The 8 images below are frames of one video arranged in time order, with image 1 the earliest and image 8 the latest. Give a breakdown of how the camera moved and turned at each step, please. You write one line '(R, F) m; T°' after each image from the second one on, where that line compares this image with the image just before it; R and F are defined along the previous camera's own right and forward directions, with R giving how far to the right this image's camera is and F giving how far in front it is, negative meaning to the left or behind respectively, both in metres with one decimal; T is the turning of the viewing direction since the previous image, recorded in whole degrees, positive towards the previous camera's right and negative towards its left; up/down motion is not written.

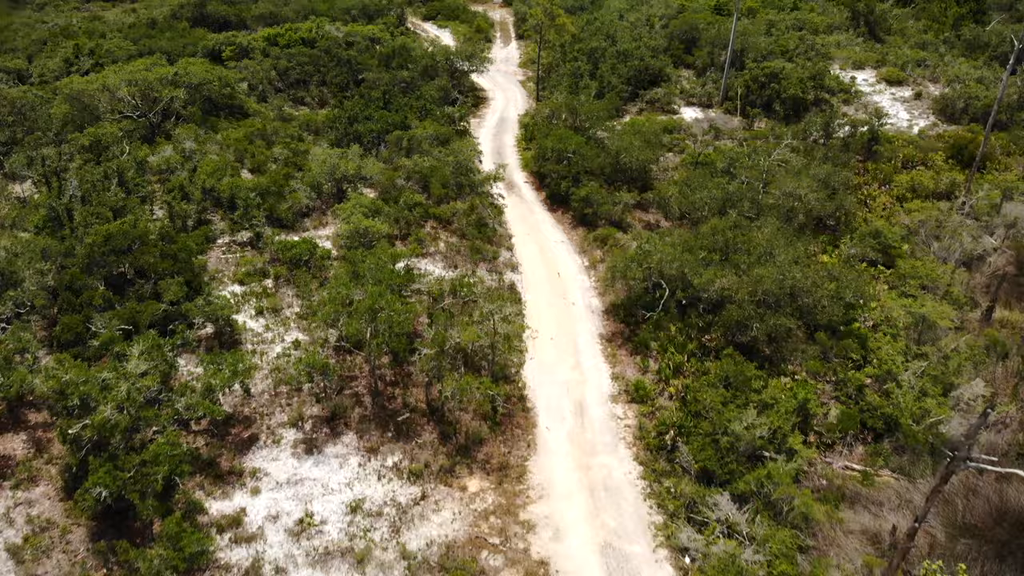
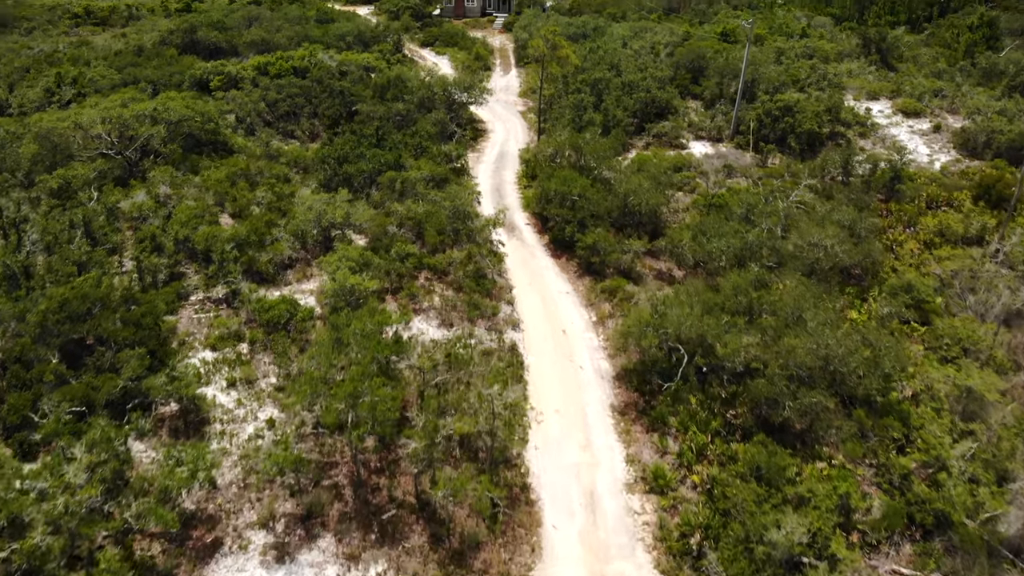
(0.0, +1.4) m; 0°
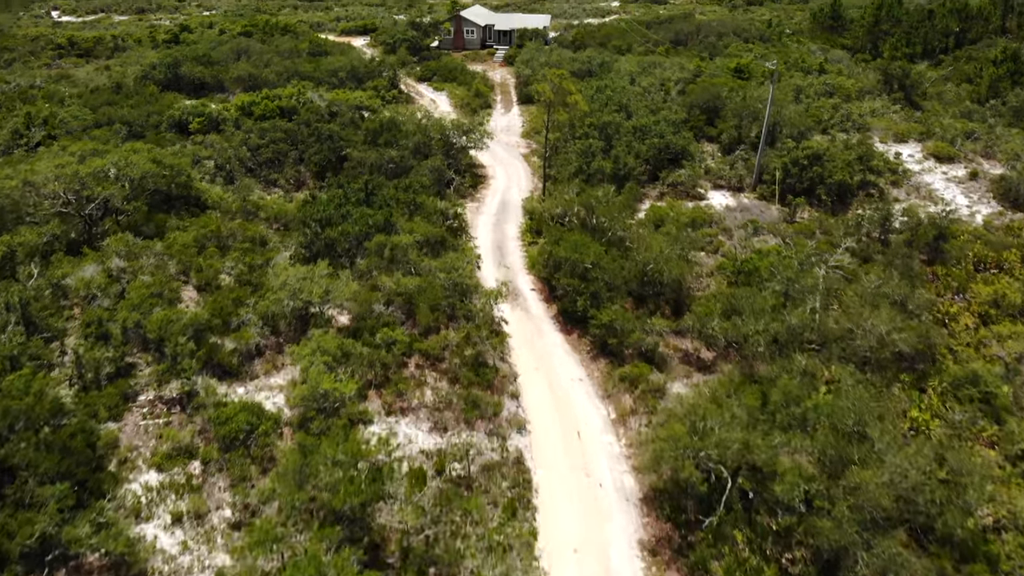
(-0.1, +2.2) m; 0°
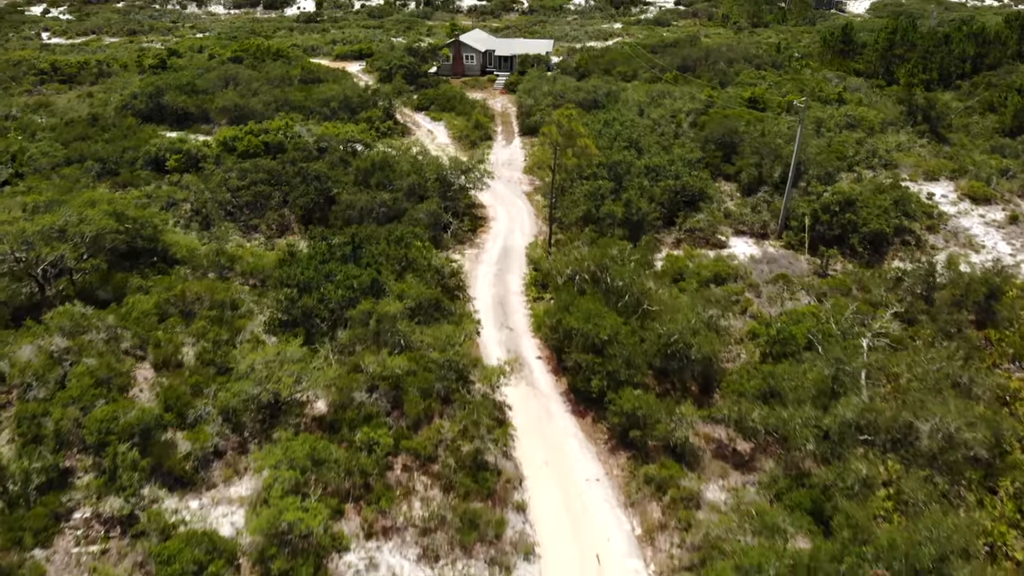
(-0.1, +2.1) m; 0°
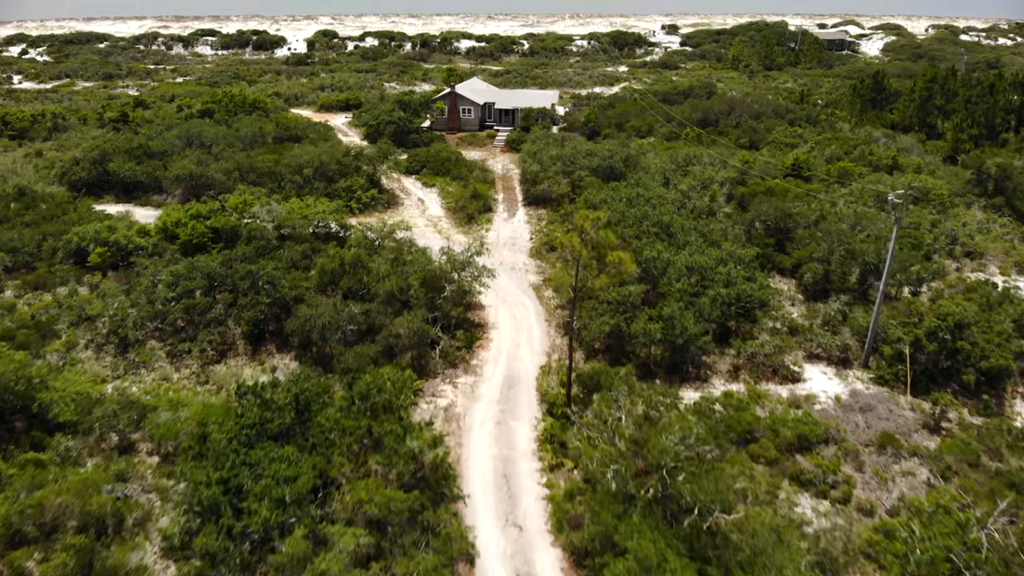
(-0.2, +5.0) m; 0°
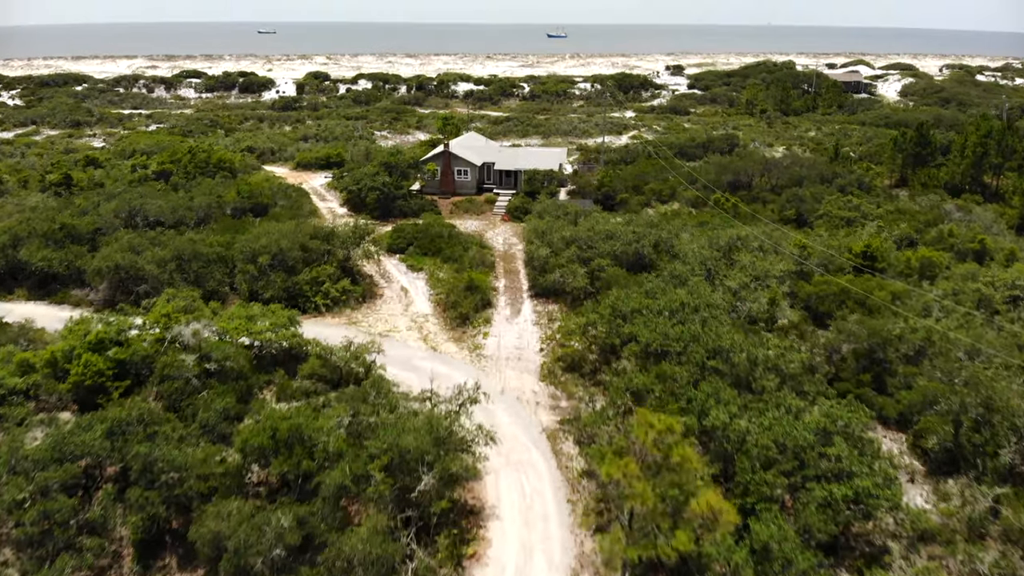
(-0.1, +5.5) m; 0°
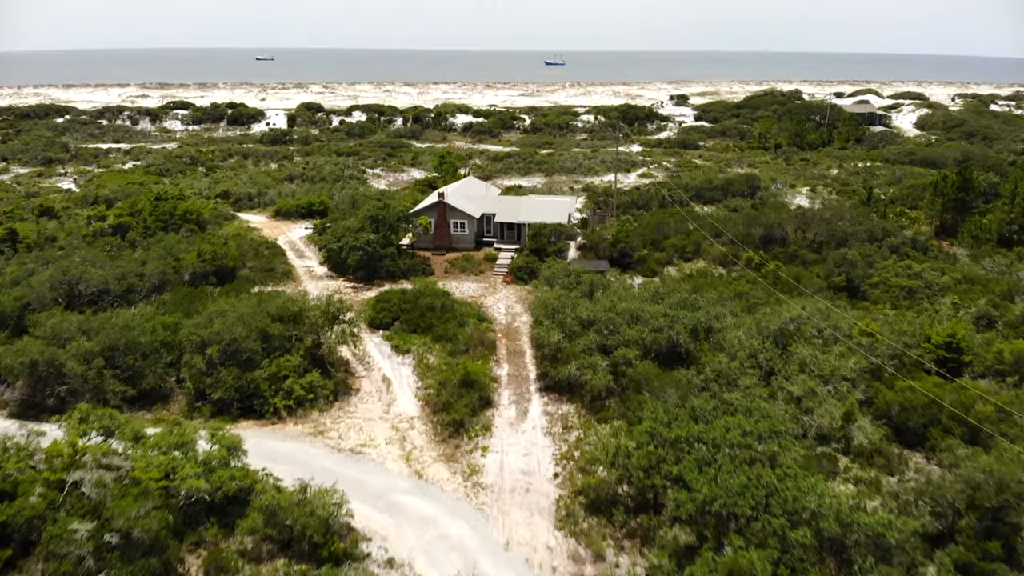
(-0.1, +4.2) m; 0°
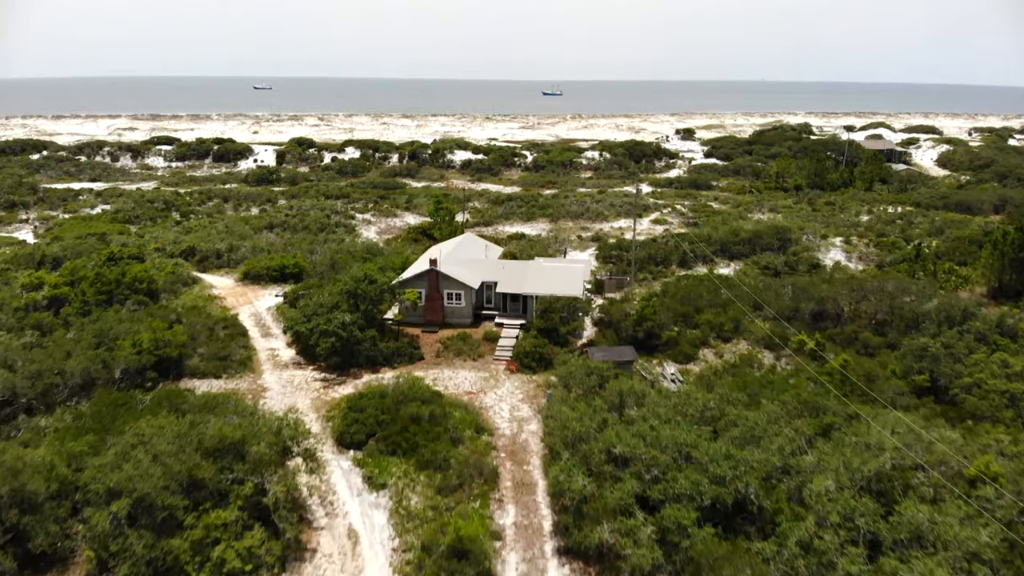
(-0.2, +4.9) m; 0°
